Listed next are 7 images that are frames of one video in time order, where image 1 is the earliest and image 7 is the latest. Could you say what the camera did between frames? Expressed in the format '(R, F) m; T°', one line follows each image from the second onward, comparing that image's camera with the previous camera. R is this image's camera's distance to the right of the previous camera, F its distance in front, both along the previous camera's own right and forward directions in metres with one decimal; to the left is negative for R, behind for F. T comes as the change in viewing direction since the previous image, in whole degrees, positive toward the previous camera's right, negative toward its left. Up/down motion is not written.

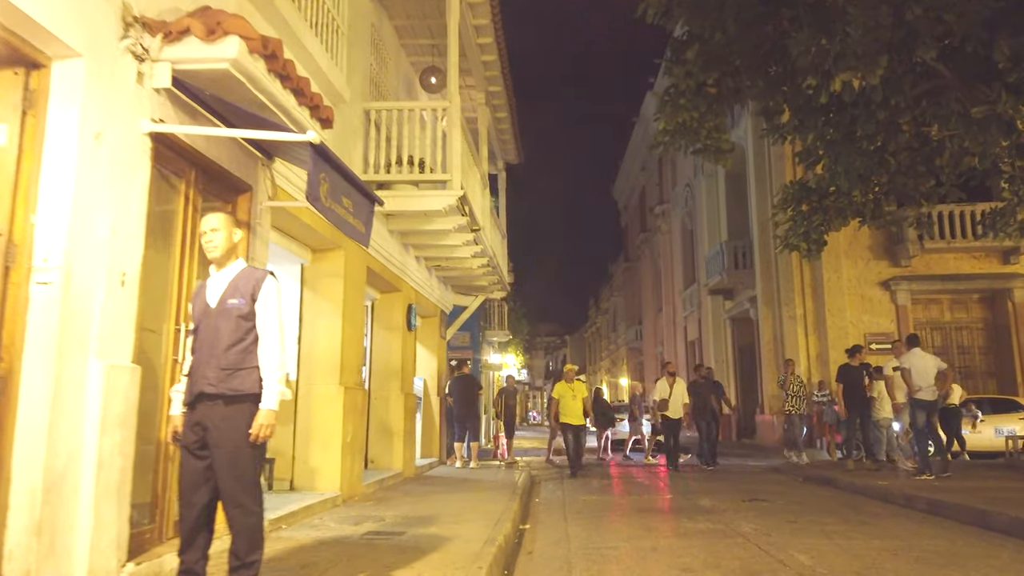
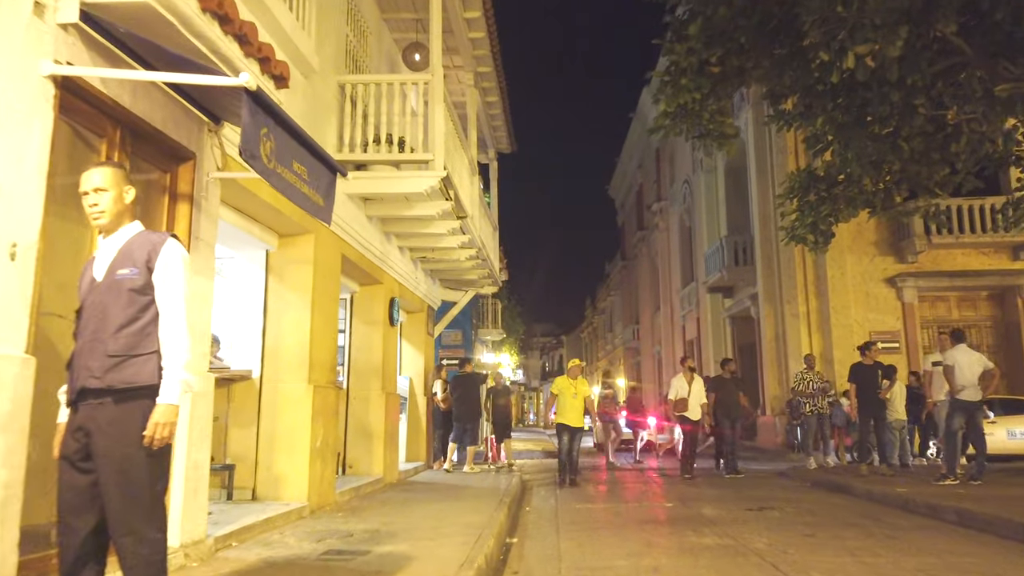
(+0.1, +0.7) m; 0°
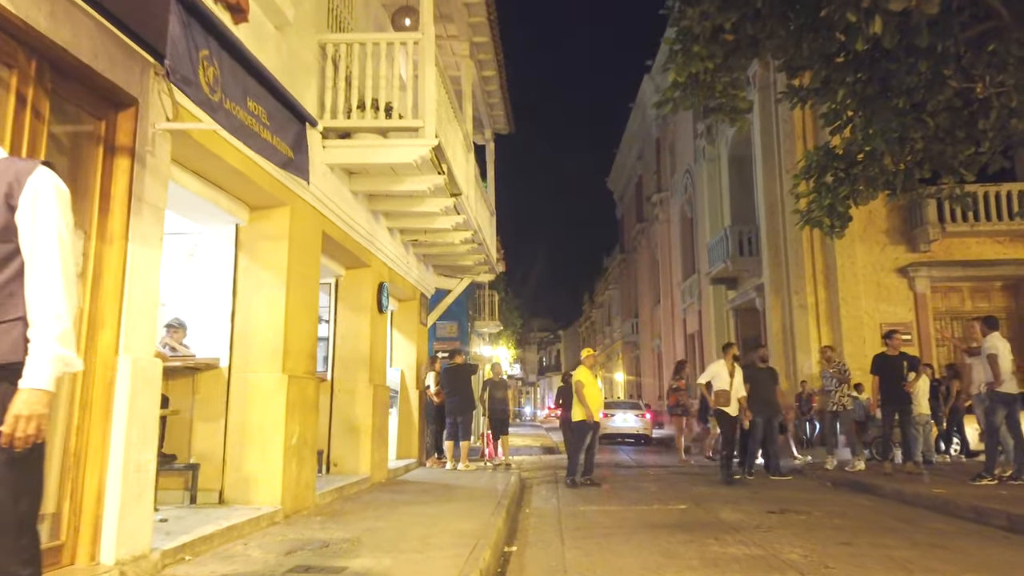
(0.0, +0.7) m; 0°
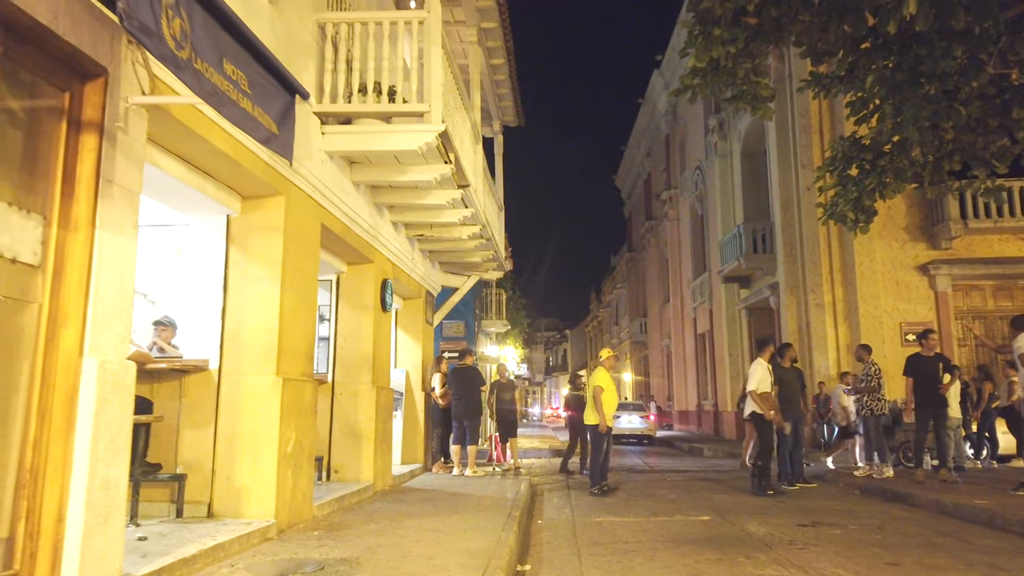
(-0.1, +0.5) m; 0°
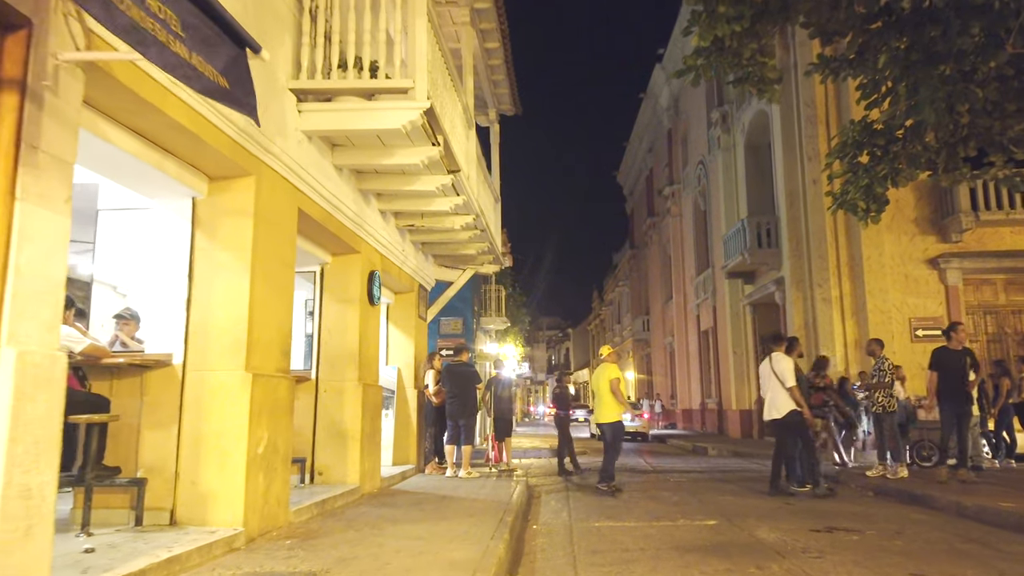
(+0.1, +0.4) m; 0°
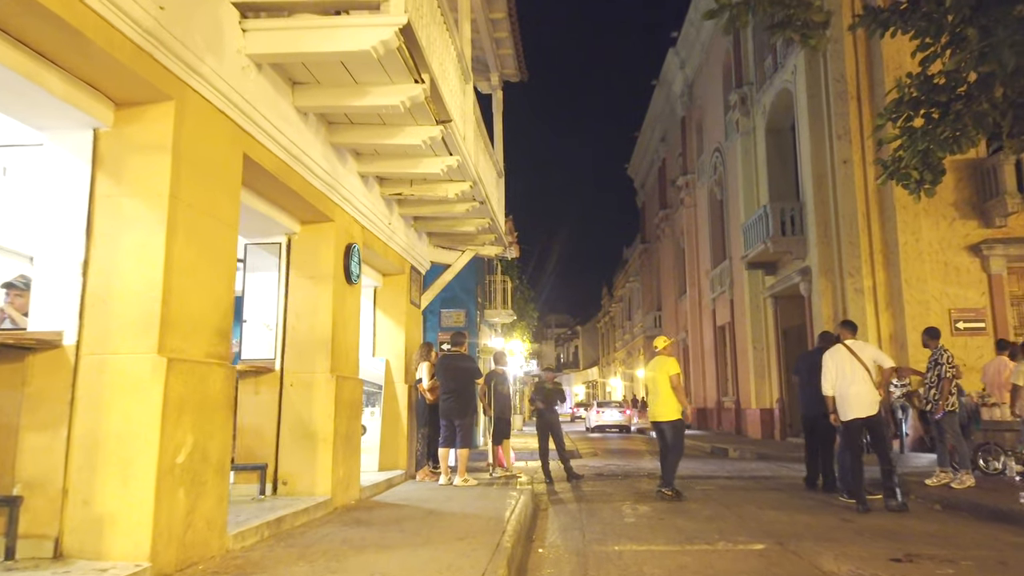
(+0.1, +1.3) m; -1°
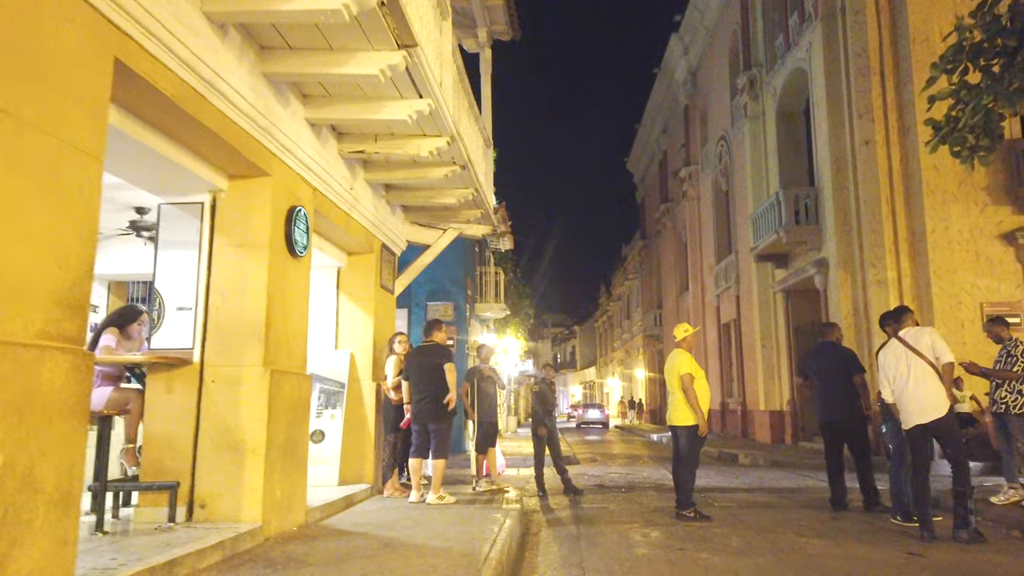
(+0.1, +1.4) m; 0°
